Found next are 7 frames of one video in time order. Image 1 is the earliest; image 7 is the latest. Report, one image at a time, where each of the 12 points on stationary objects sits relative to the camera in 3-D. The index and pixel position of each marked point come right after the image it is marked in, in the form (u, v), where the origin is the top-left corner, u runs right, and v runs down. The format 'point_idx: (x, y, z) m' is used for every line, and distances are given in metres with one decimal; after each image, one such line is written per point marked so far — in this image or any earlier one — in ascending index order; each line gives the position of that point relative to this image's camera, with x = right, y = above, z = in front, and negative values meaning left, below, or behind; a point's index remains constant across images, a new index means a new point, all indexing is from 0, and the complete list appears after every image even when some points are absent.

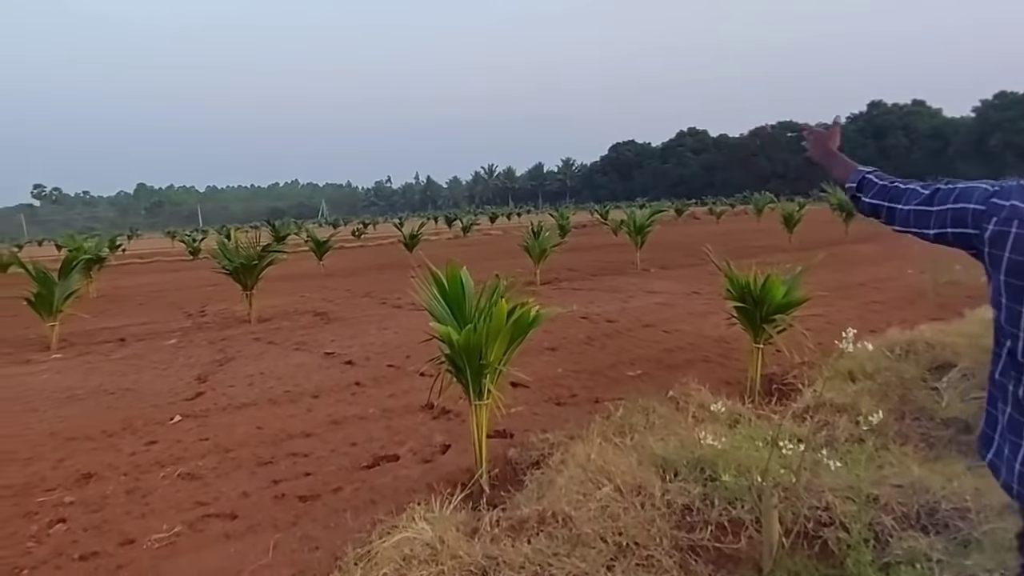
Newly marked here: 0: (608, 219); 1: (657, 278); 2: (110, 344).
0: (+2.5, +1.9, +19.7) m
1: (+2.3, +0.2, +11.5) m
2: (-4.7, -0.6, +8.3) m
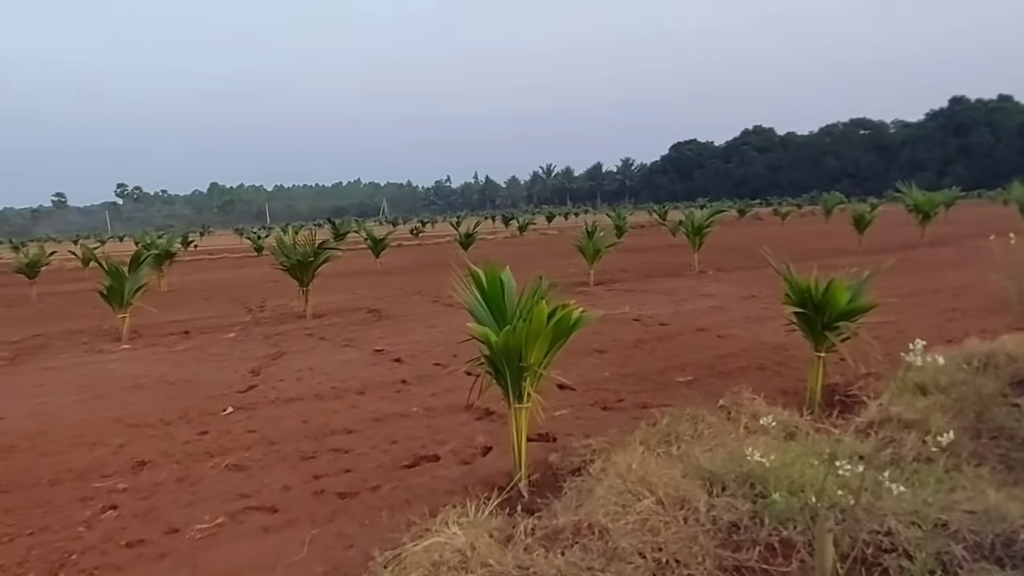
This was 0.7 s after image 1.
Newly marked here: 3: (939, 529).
0: (+4.1, +1.8, +19.3) m
1: (+3.1, +0.1, +11.2) m
2: (-4.1, -0.6, +8.5) m
3: (+2.1, -1.2, +3.6) m
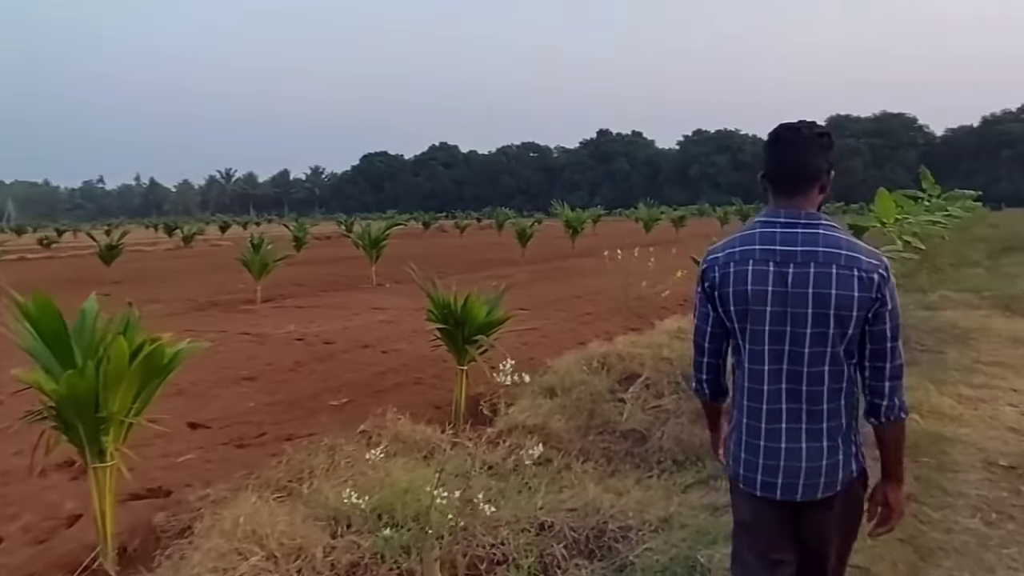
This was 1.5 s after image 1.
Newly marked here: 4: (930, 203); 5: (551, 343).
0: (-4.3, +1.5, +18.9) m
1: (-1.9, -0.1, +11.1) m
2: (-7.5, -0.9, +5.8) m
3: (+0.2, -1.3, +3.7) m
4: (+7.4, +1.5, +12.5) m
5: (+0.5, -0.6, +8.4) m
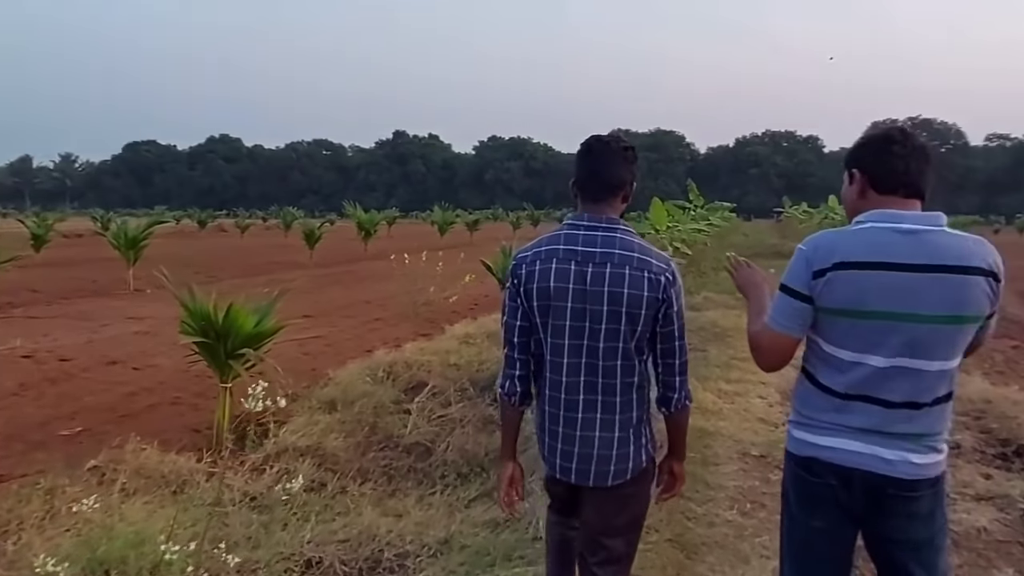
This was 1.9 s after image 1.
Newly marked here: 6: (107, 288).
0: (-9.5, +1.4, +16.7) m
1: (-5.0, -0.2, +9.8) m
2: (-8.9, -1.0, +3.2) m
3: (-0.9, -1.3, +3.3) m
4: (+3.5, +1.5, +13.8) m
5: (-1.9, -0.7, +7.9) m
6: (-6.1, 0.0, +10.8) m
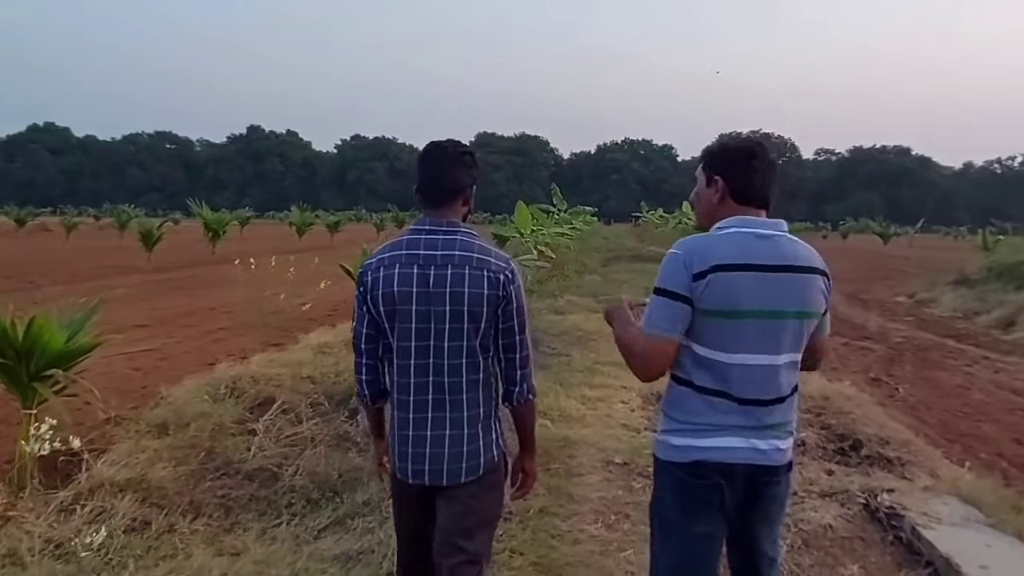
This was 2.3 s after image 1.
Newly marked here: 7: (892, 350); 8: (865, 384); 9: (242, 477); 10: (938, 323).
0: (-12.5, +1.2, +14.4) m
1: (-6.8, -0.3, +8.5) m
2: (-9.3, -1.1, +1.2) m
3: (-1.6, -1.4, +2.8) m
4: (+0.9, +1.4, +13.9) m
5: (-3.4, -0.8, +7.1) m
6: (-8.0, -0.1, +9.2) m
7: (+5.0, -0.8, +9.5) m
8: (+3.7, -1.0, +7.5) m
9: (-1.7, -1.2, +4.5) m
10: (+7.0, -0.6, +11.7) m
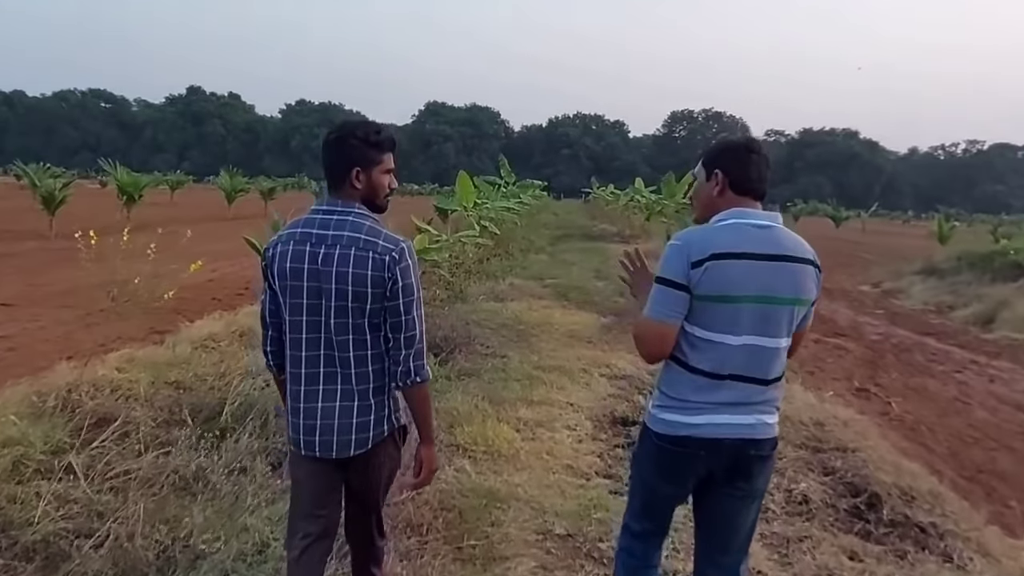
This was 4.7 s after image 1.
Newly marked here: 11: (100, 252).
0: (-13.5, +1.9, +12.1) m
1: (-7.5, 0.0, +6.7) m
2: (-9.5, -1.0, -0.7) m
3: (-1.9, -1.4, +1.4) m
4: (-0.2, +1.8, +12.5) m
5: (-4.0, -0.6, +5.6) m
6: (-8.8, +0.2, +7.3) m
7: (+4.3, -0.7, +8.5) m
8: (+3.1, -1.0, +6.4) m
9: (-2.1, -1.1, +3.0) m
10: (+6.1, -0.5, +10.8) m
11: (-8.0, +0.8, +14.0) m
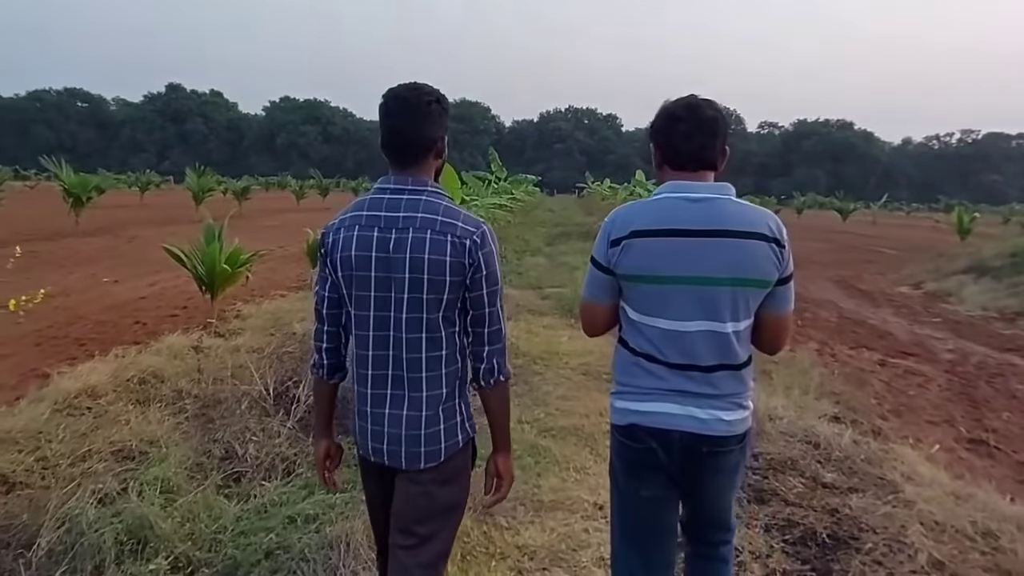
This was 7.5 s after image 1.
0: (-13.6, +1.5, +10.2) m
1: (-7.5, -0.3, +4.8) m
2: (-9.5, -1.4, -2.6) m
3: (-1.9, -1.6, -0.3) m
4: (-0.3, +1.6, +10.8) m
5: (-4.0, -0.8, +3.8) m
6: (-8.8, -0.1, +5.5) m
7: (+4.2, -0.8, +6.8) m
8: (+3.0, -1.1, +4.7) m
9: (-2.1, -1.4, +1.3) m
10: (+6.0, -0.5, +9.2) m
11: (-8.2, +0.5, +12.1) m
